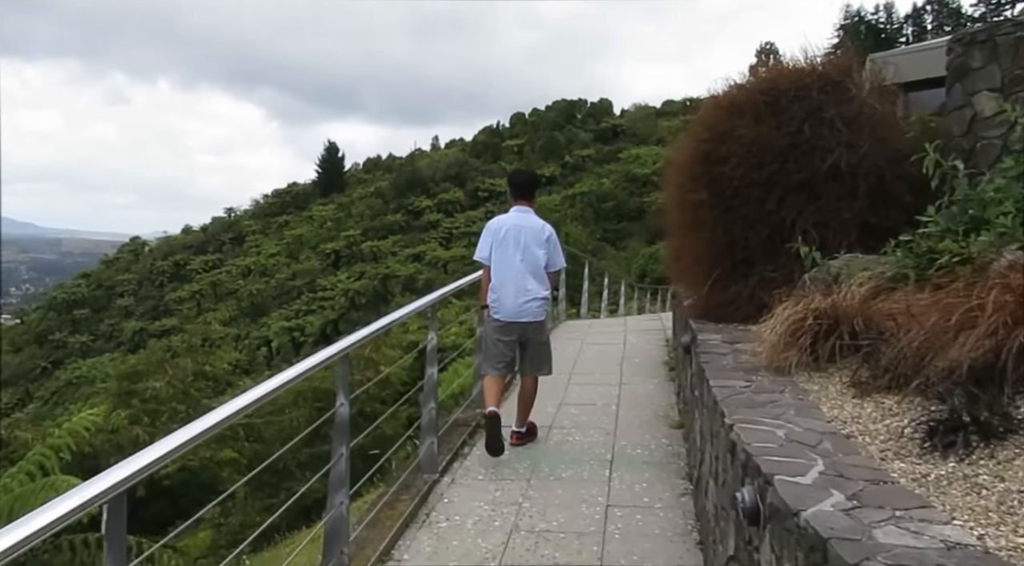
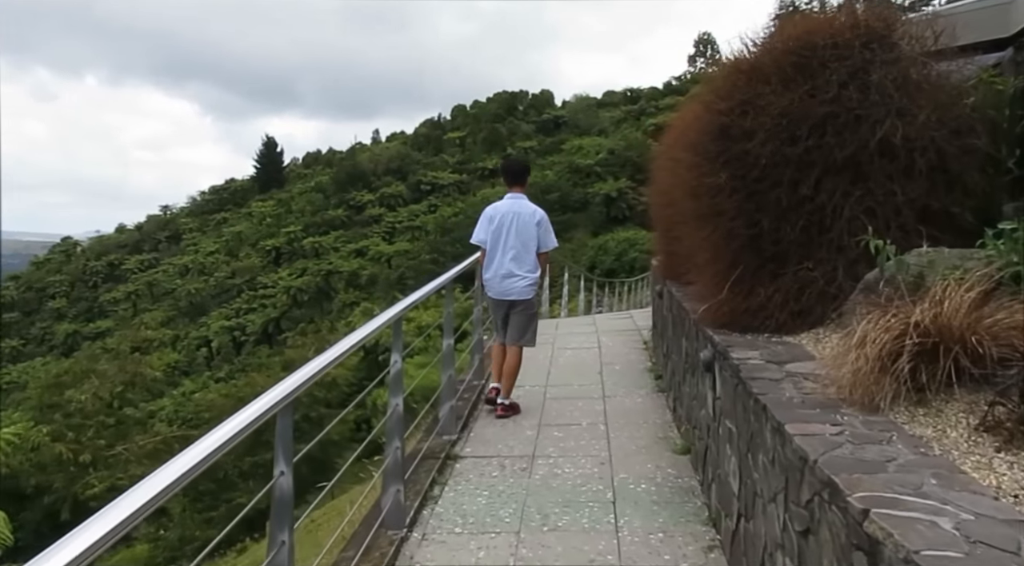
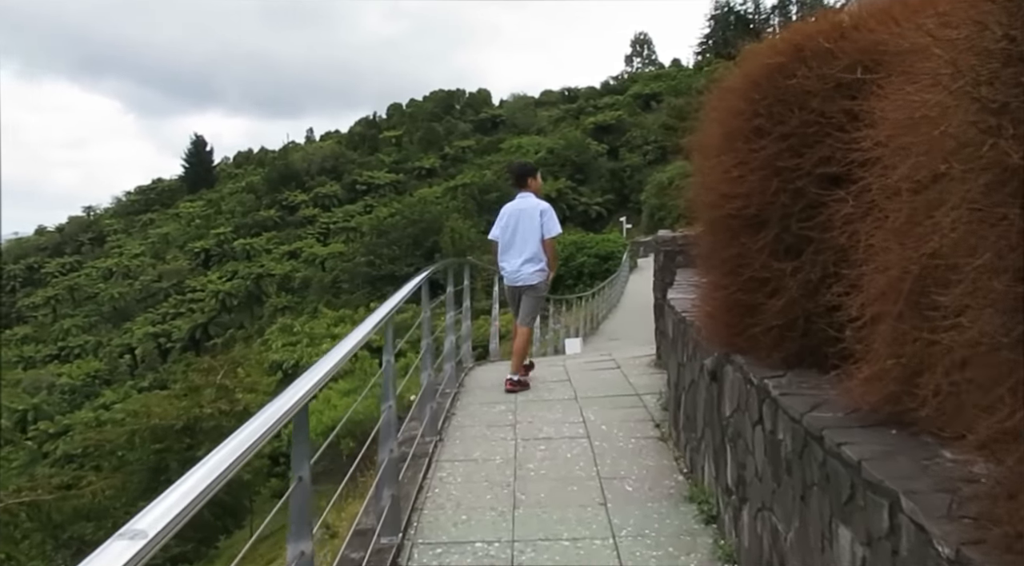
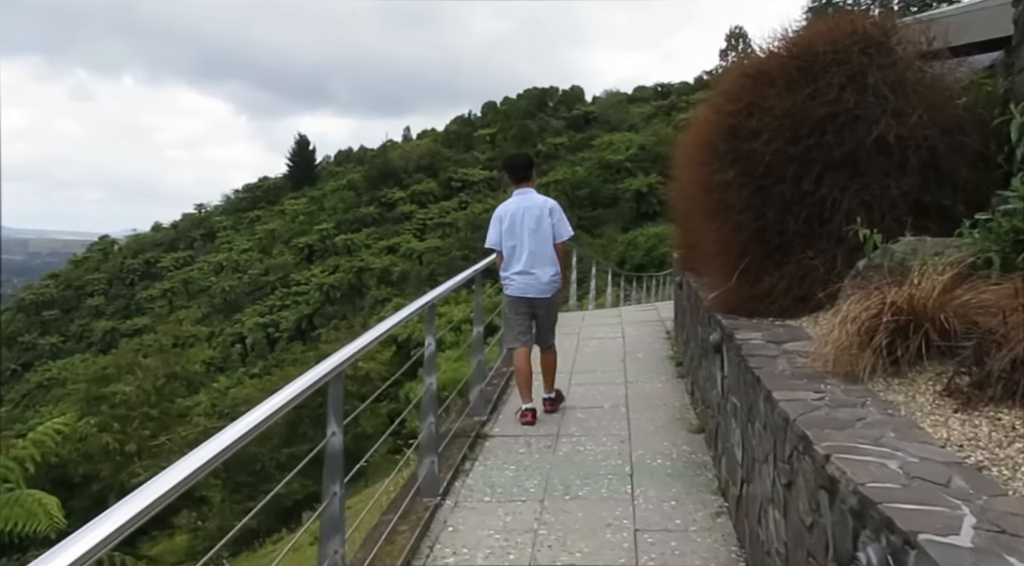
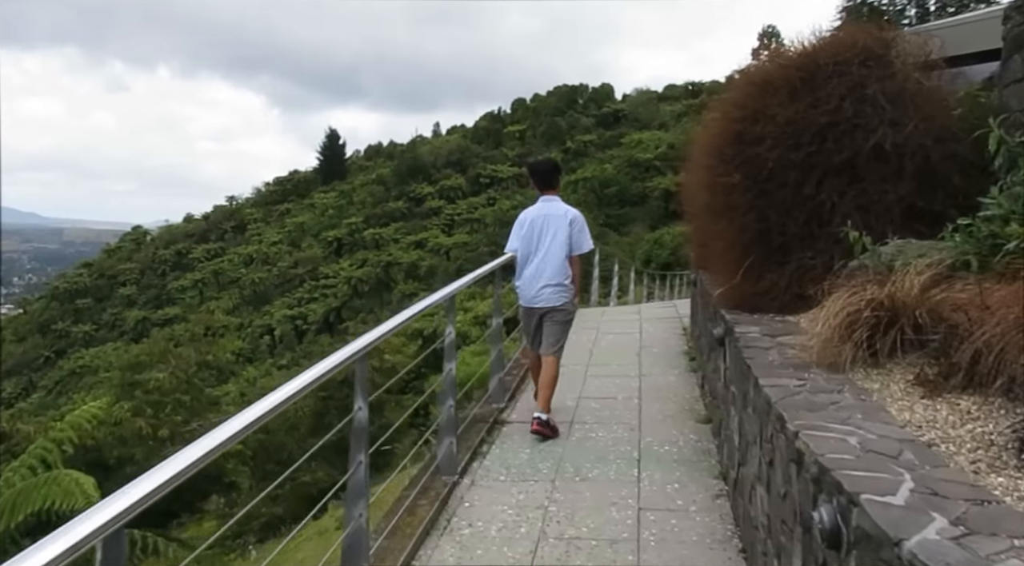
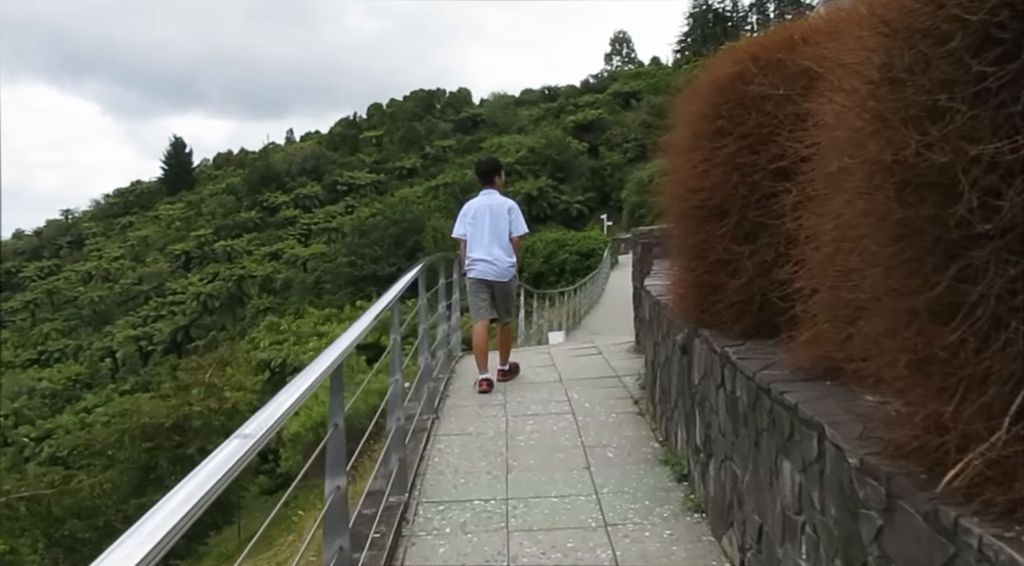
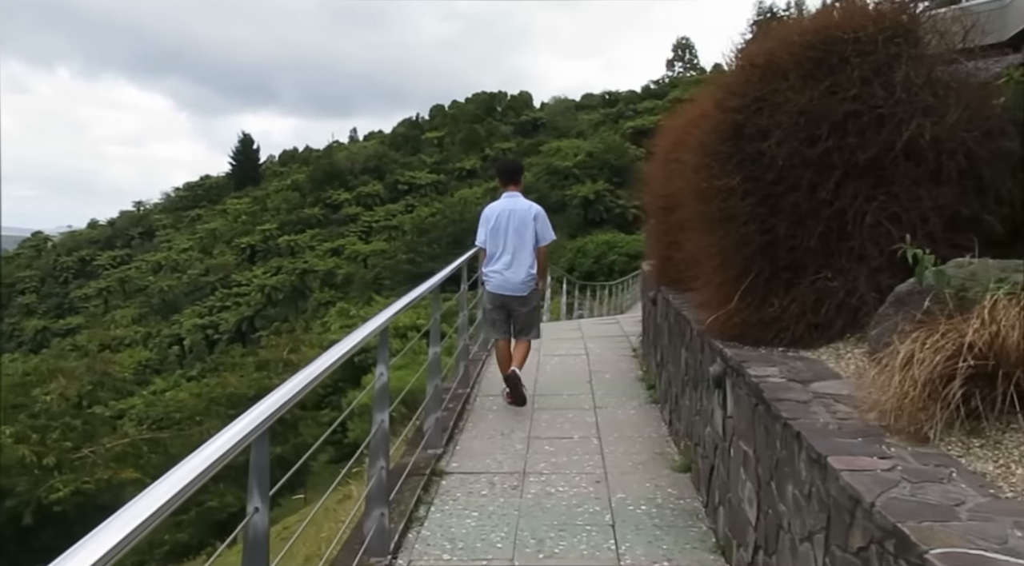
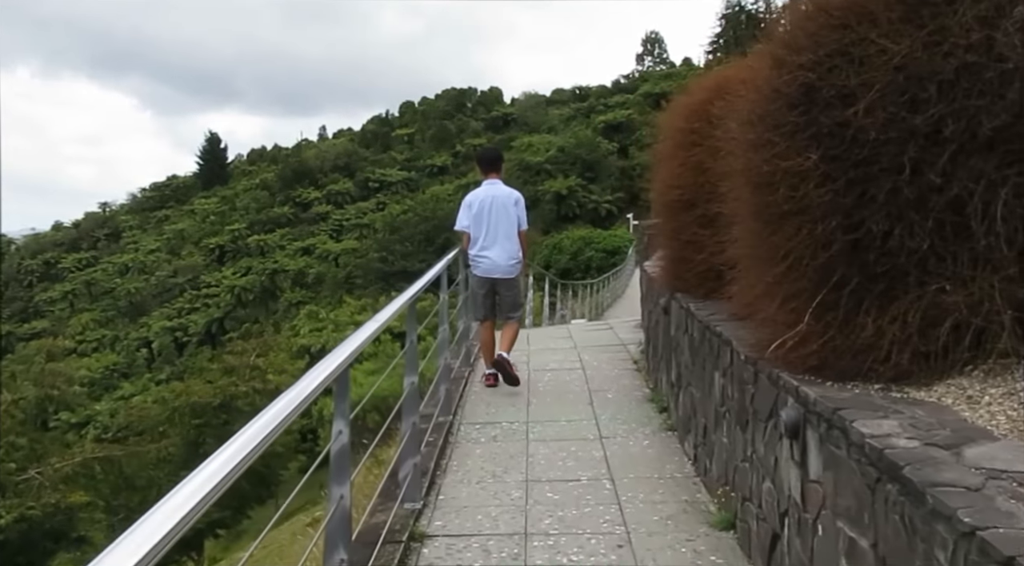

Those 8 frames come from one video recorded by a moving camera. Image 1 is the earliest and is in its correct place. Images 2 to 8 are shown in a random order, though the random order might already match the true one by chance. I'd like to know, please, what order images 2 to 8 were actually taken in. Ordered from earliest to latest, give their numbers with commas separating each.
5, 4, 2, 7, 8, 6, 3
